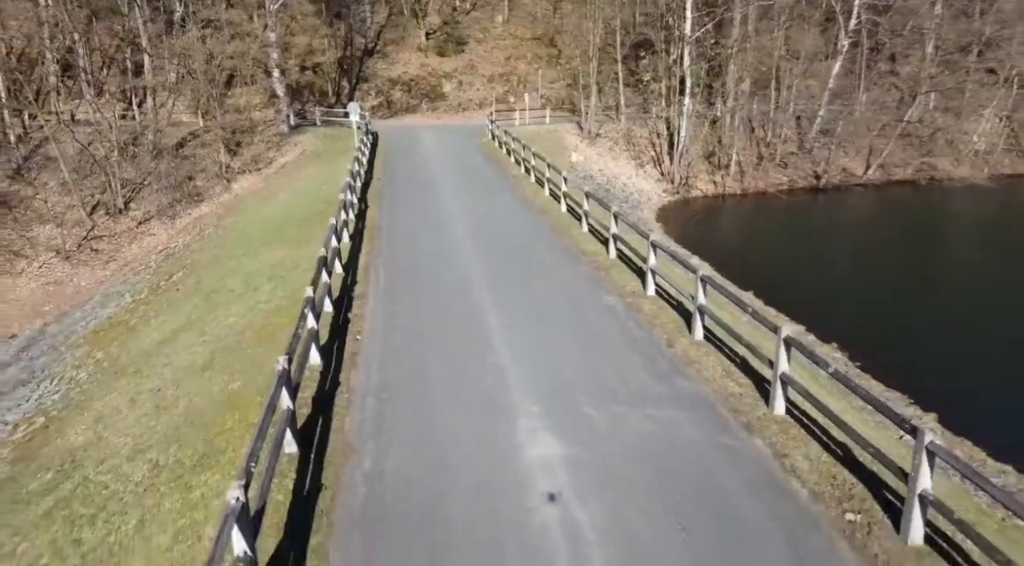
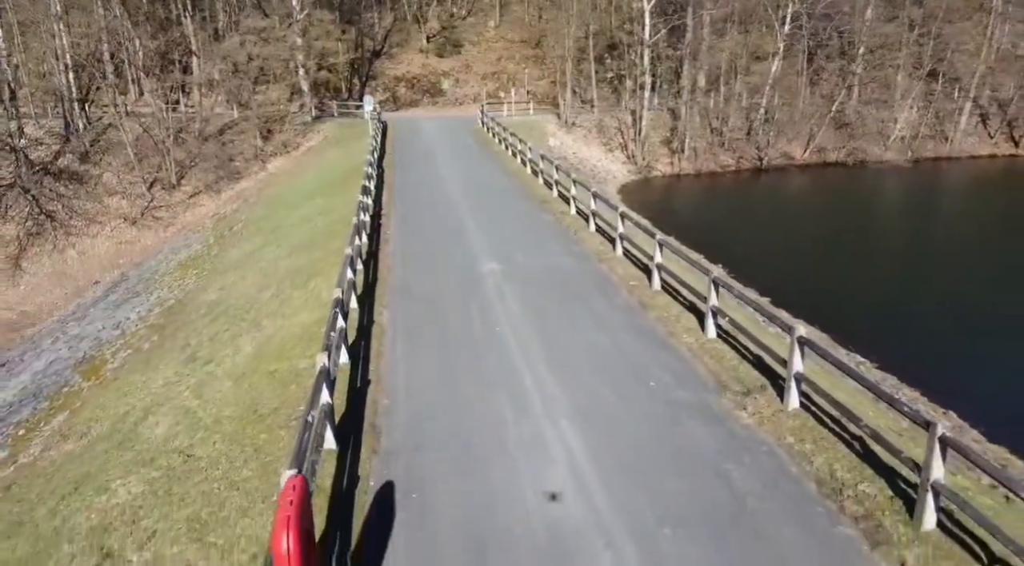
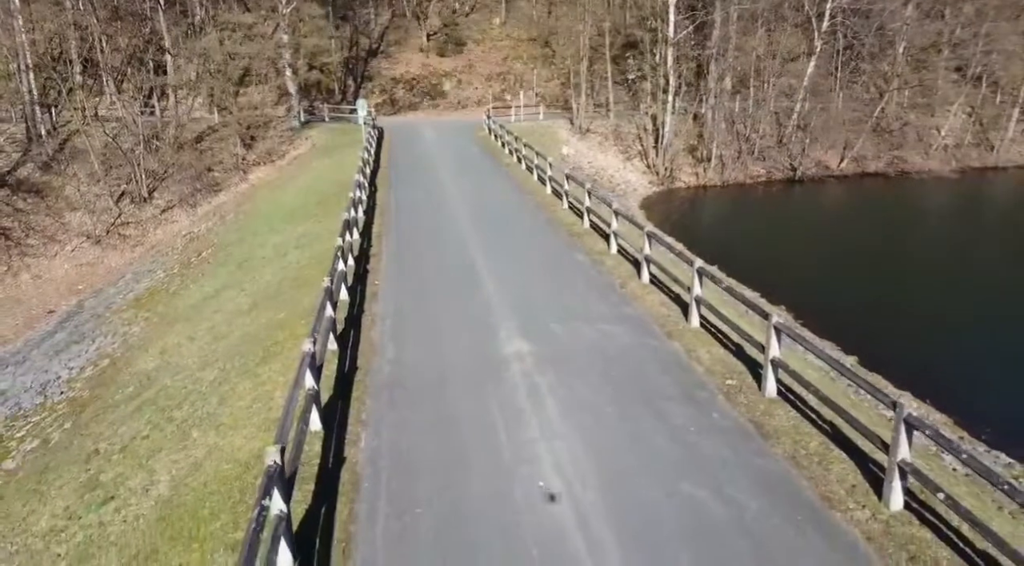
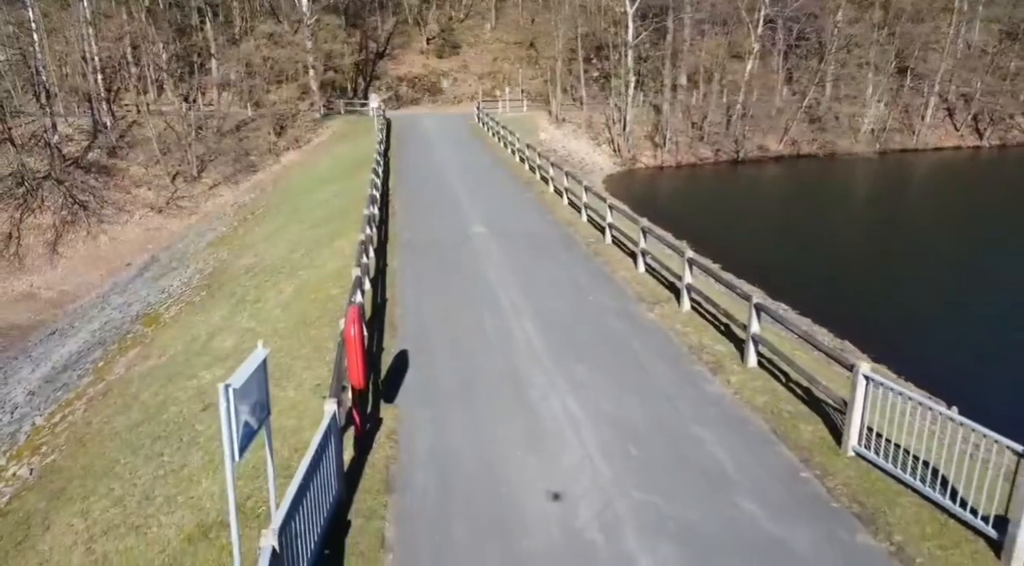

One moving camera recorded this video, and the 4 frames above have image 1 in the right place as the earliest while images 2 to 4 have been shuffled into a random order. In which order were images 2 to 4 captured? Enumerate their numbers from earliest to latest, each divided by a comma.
3, 2, 4
